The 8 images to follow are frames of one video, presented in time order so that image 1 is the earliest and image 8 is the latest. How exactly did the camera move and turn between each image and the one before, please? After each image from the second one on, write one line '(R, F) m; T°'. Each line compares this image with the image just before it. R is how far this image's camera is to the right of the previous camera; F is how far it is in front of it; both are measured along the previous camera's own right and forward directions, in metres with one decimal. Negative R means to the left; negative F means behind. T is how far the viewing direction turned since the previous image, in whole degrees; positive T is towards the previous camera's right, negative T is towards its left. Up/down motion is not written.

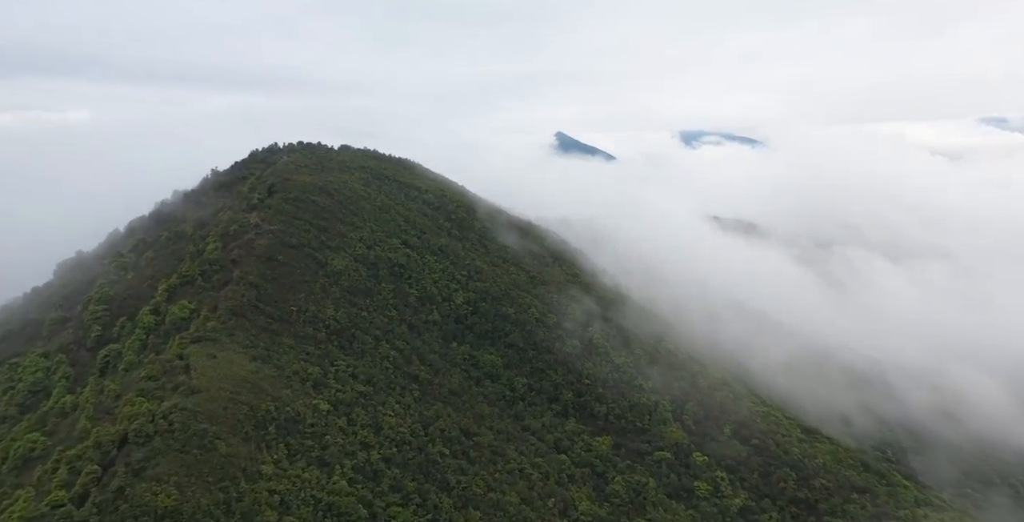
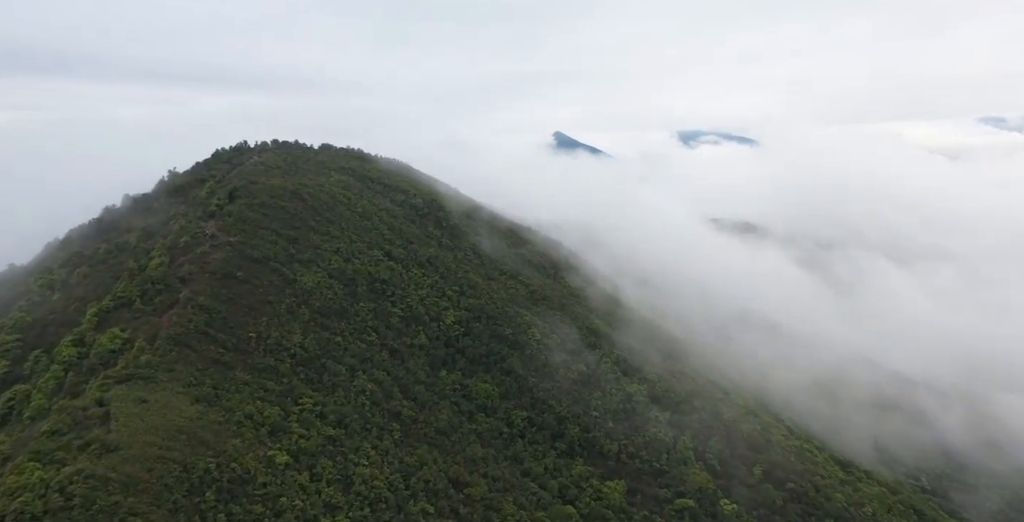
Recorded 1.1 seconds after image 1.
(+0.2, +7.6) m; 0°
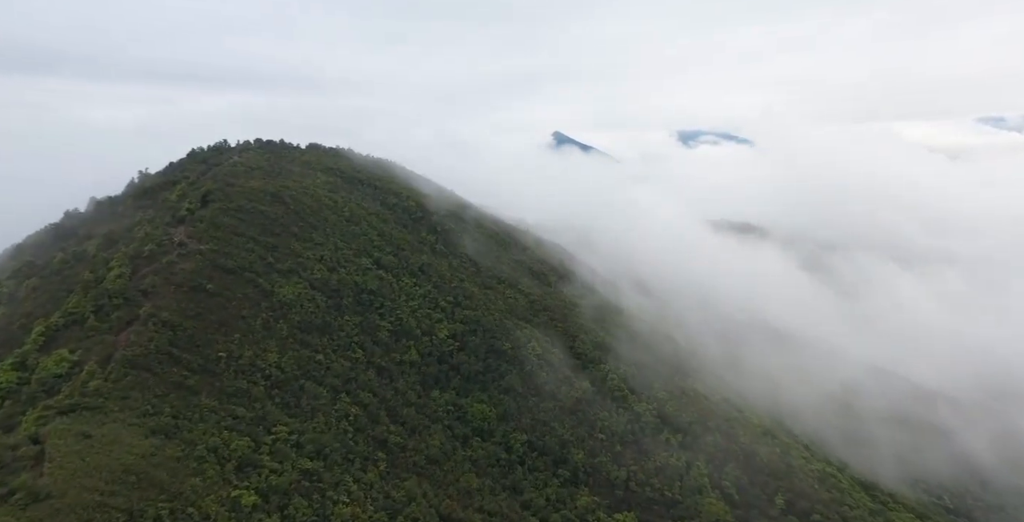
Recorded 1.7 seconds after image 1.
(+0.1, +4.3) m; 0°
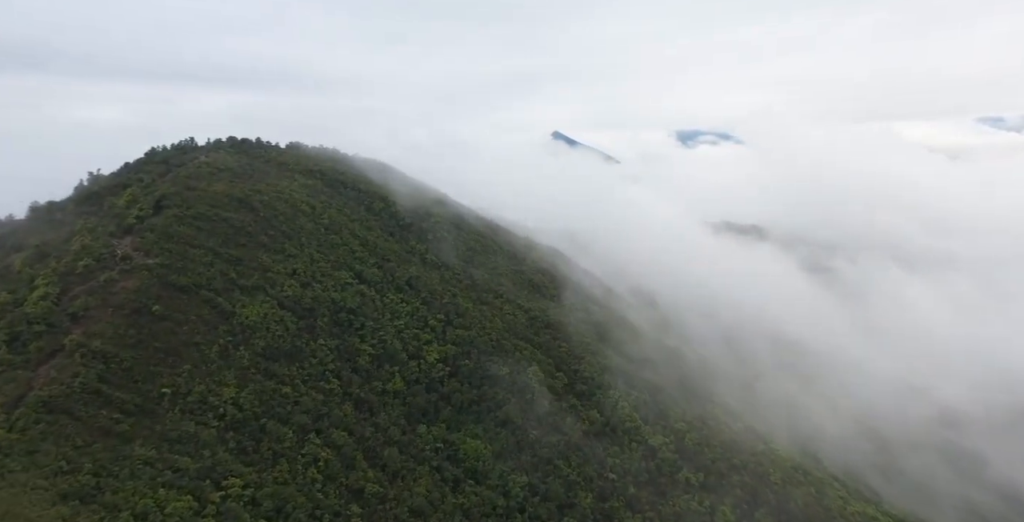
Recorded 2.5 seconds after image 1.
(+0.1, +6.0) m; 0°
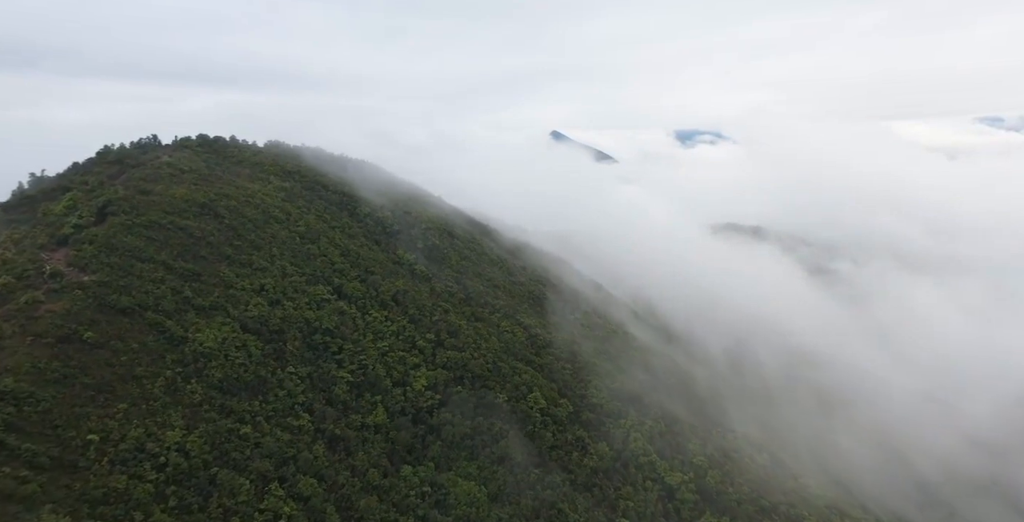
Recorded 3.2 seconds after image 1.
(+0.1, +5.4) m; 0°
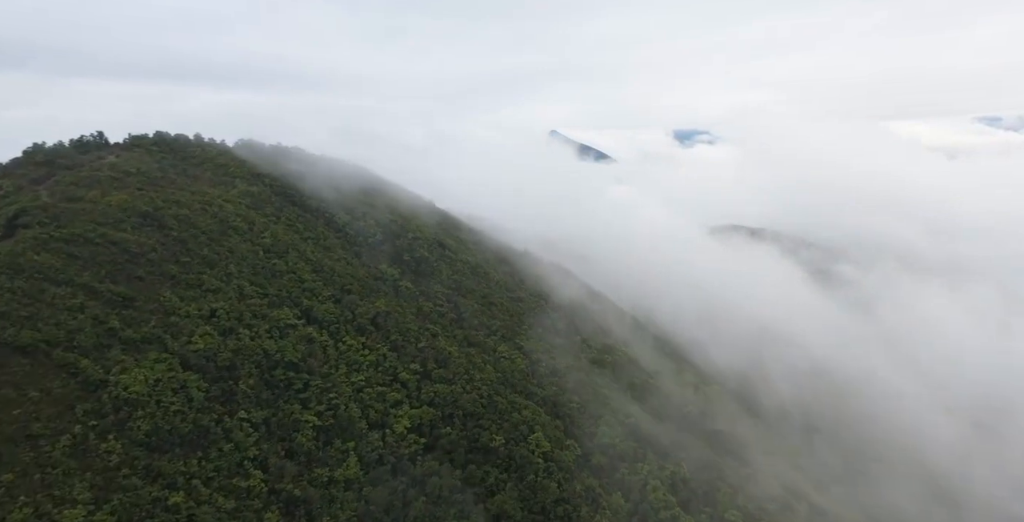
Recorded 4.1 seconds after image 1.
(+0.1, +6.2) m; 0°
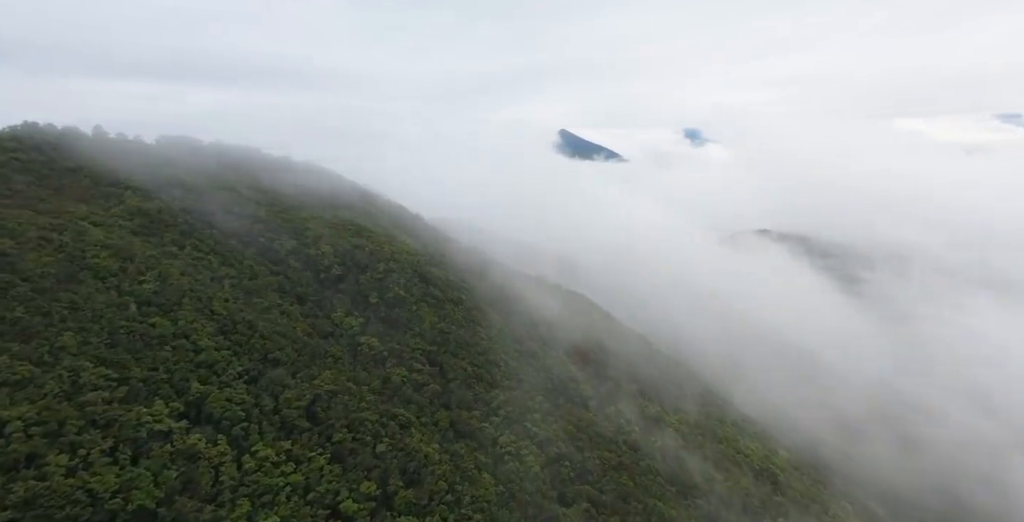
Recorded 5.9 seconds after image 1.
(0.0, +13.7) m; -1°
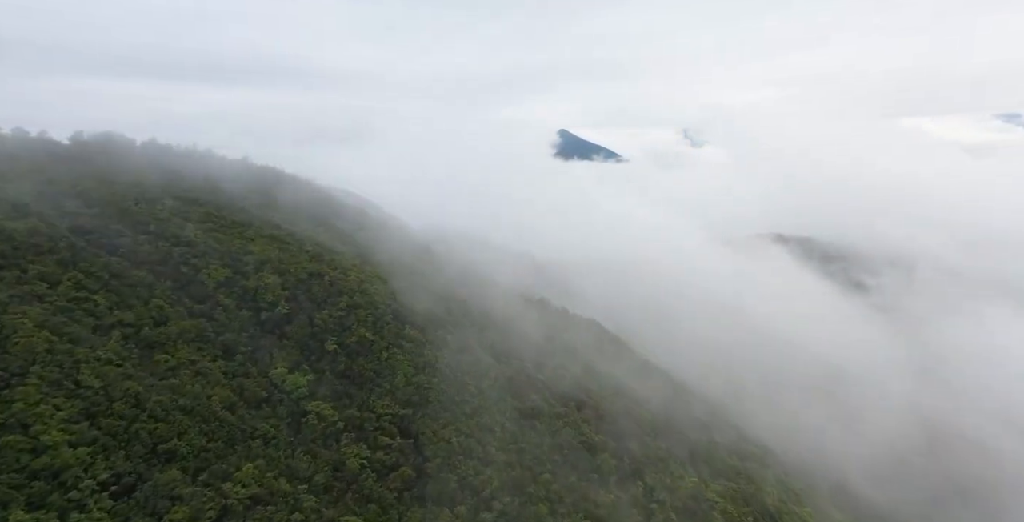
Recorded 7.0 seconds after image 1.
(+0.1, +8.2) m; 0°
